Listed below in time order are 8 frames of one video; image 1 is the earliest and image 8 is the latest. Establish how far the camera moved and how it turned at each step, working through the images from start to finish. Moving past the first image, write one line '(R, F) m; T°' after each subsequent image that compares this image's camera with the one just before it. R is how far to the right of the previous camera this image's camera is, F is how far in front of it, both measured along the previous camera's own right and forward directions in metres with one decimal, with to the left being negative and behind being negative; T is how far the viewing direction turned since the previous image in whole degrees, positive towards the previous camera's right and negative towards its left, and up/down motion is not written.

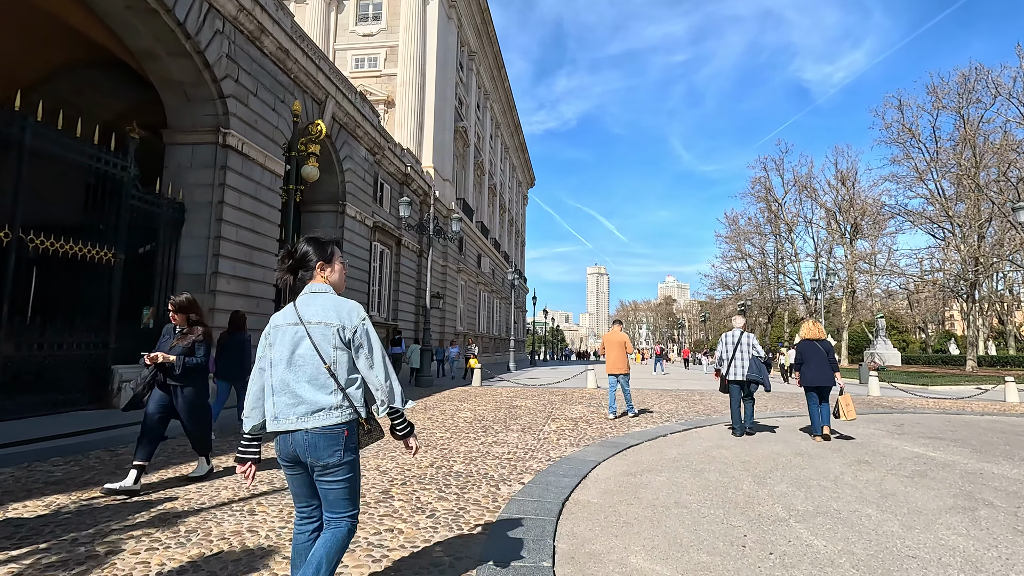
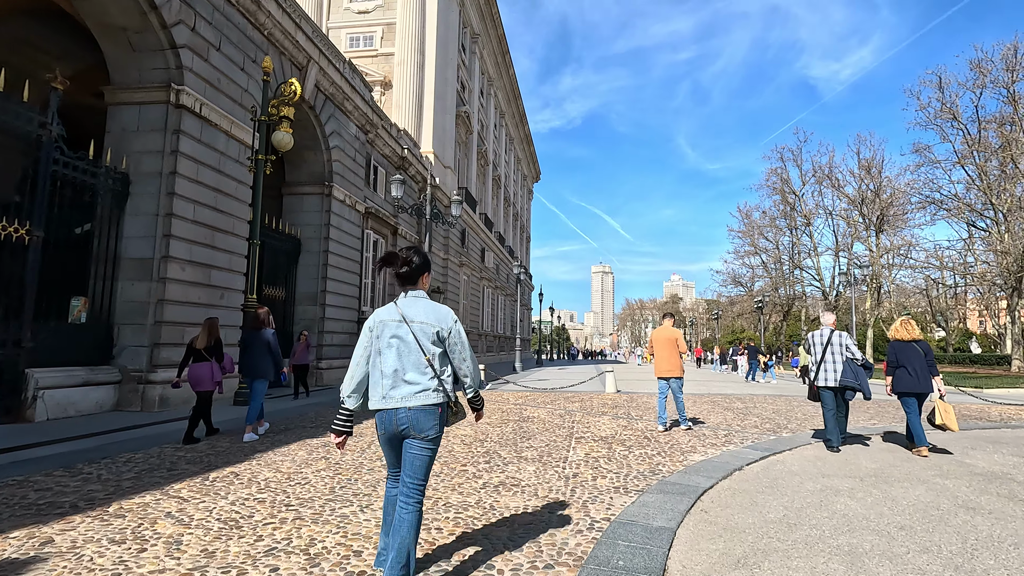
(-0.1, +1.9) m; 0°
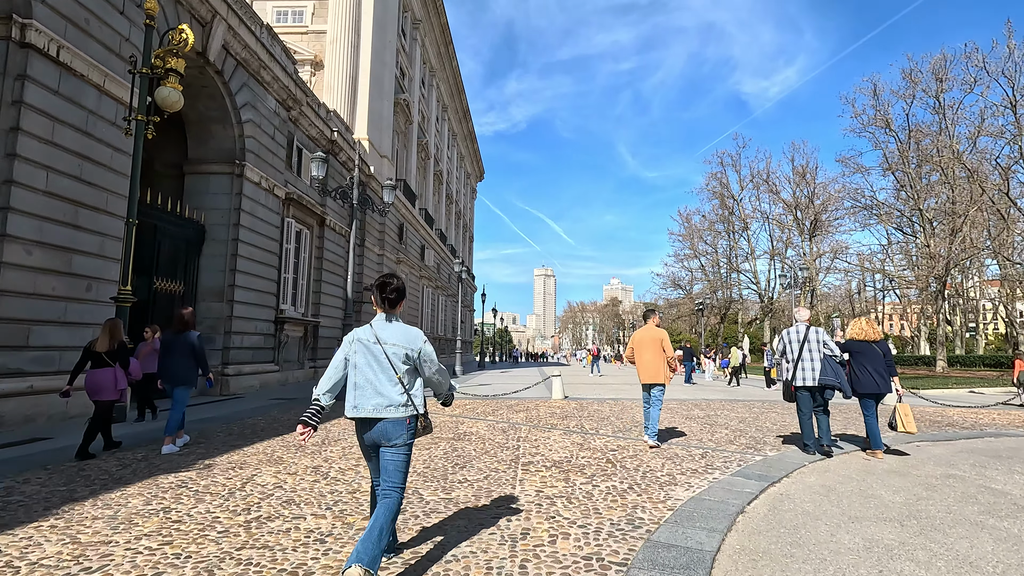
(+0.1, +1.4) m; +6°
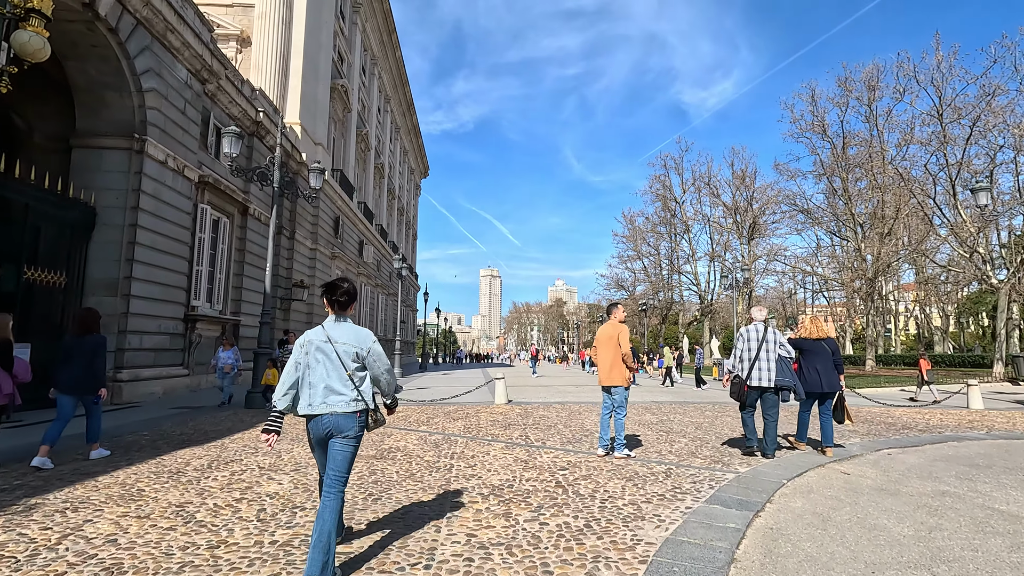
(+0.1, +0.9) m; +6°
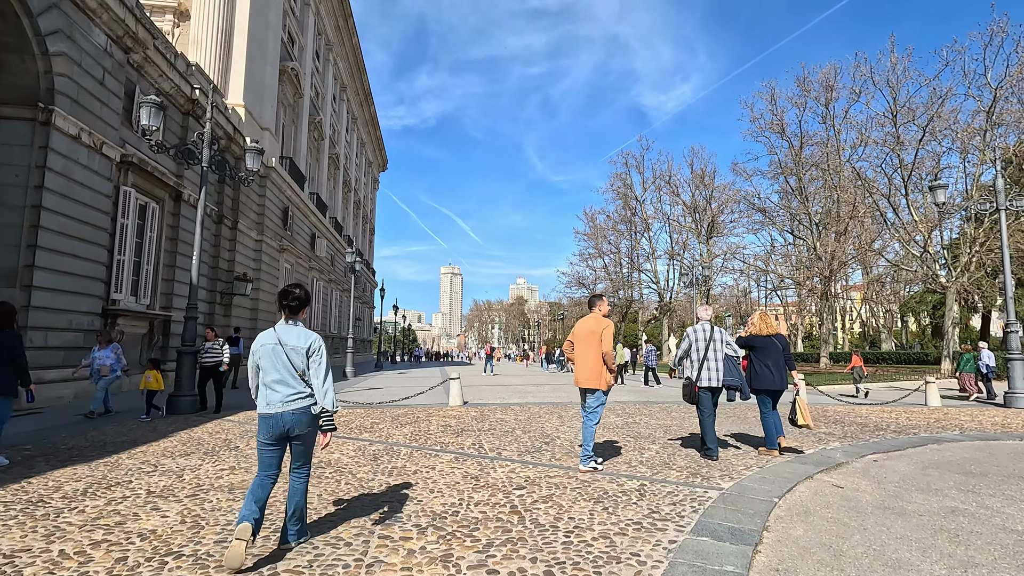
(+0.1, +0.8) m; +4°
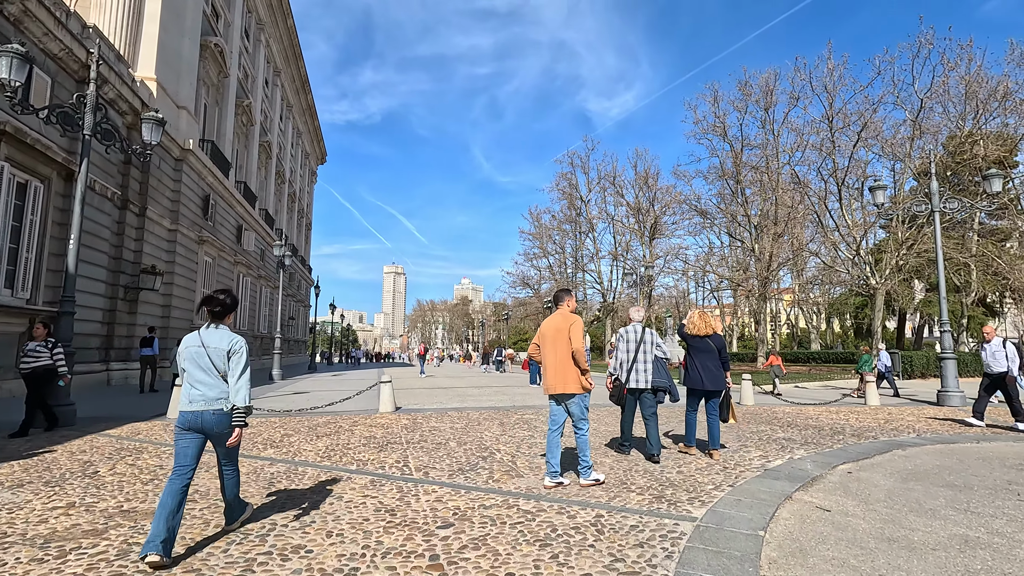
(+0.1, +0.9) m; +6°
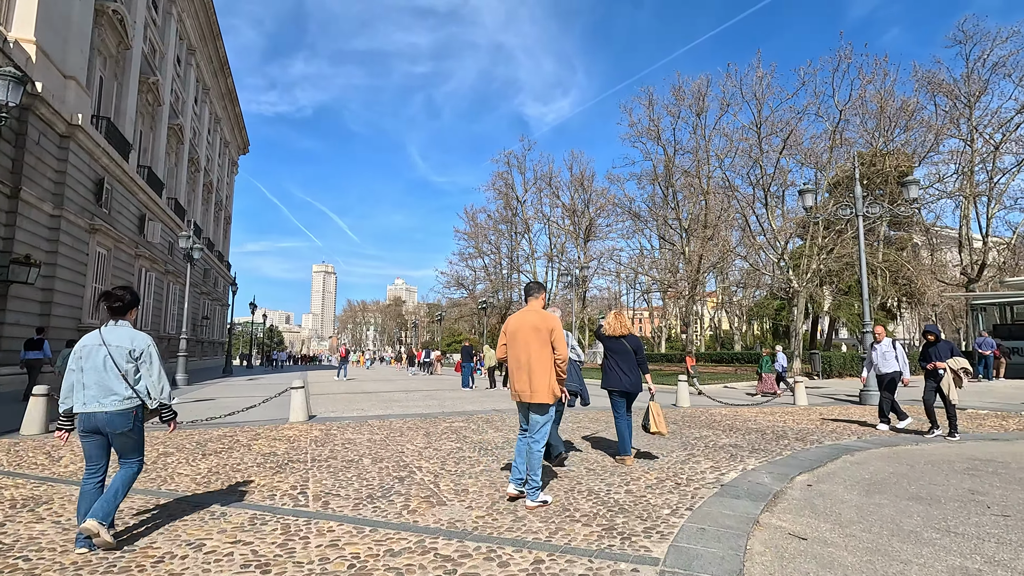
(+0.1, +0.8) m; +7°
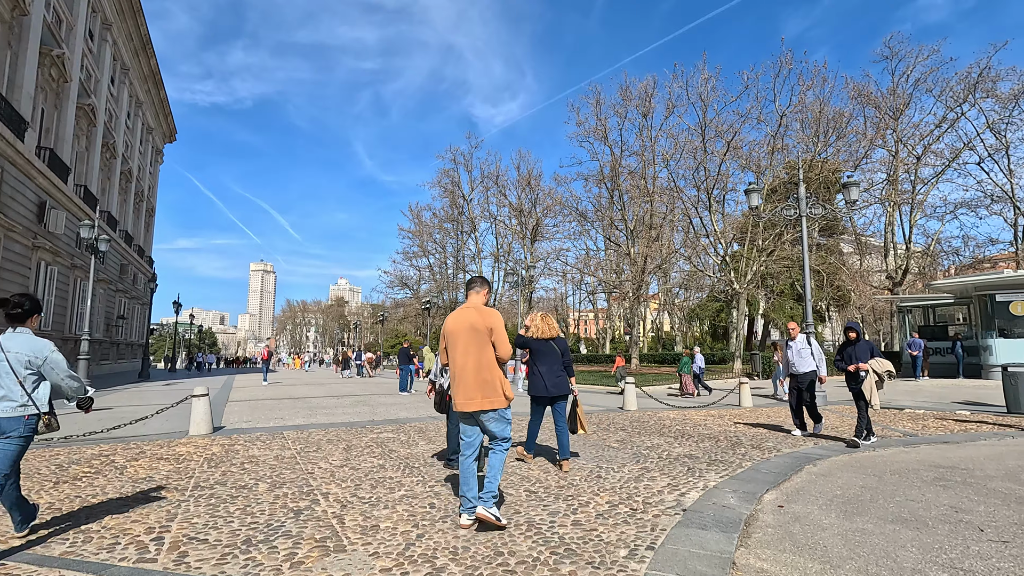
(+0.1, +0.8) m; +6°
